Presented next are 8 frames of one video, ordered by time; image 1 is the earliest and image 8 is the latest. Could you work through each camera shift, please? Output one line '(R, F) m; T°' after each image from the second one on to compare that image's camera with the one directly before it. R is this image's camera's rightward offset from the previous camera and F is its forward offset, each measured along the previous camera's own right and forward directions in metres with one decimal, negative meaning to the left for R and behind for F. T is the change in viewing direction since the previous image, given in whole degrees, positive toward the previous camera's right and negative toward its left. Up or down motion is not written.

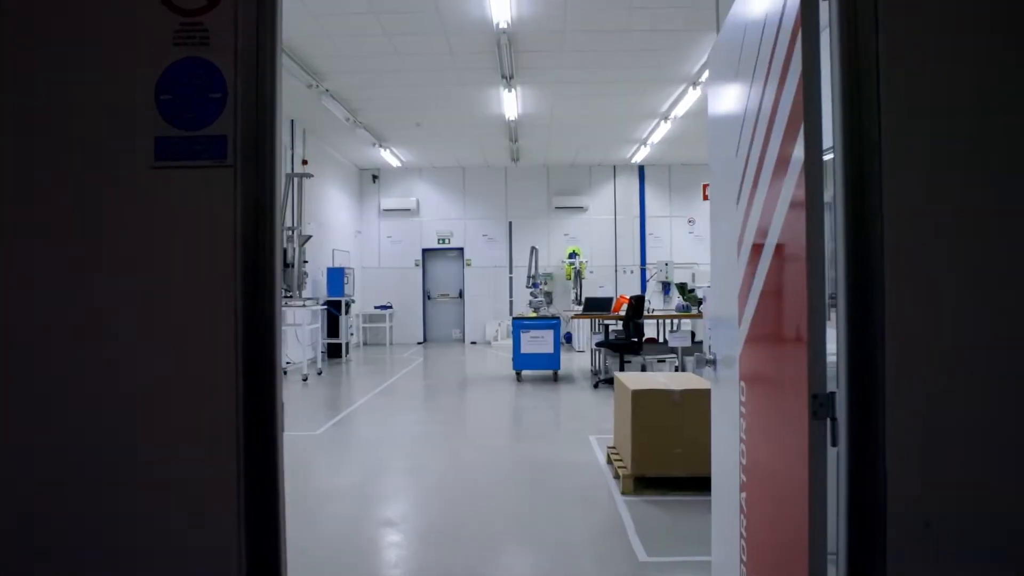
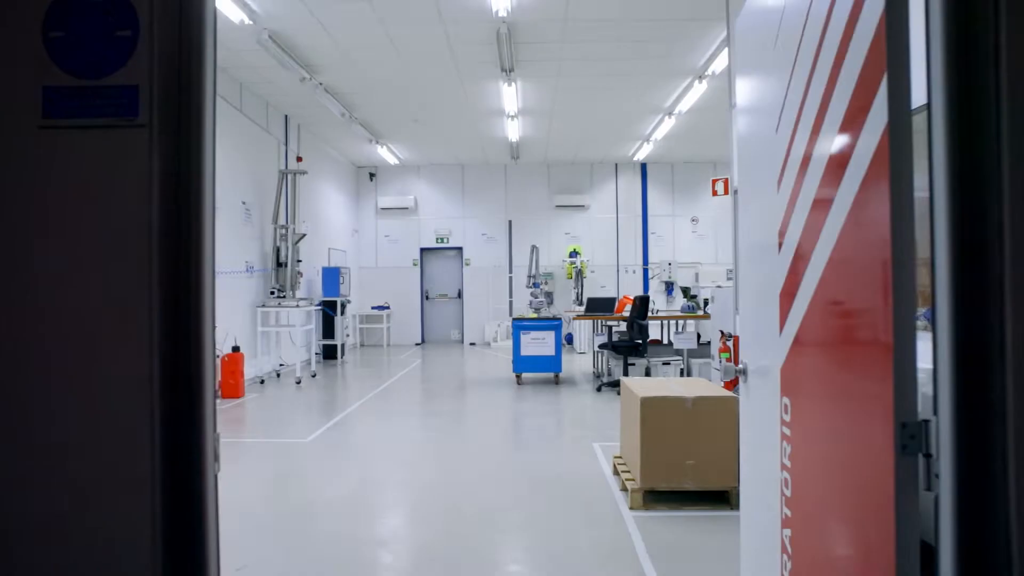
(0.0, +0.2) m; 0°
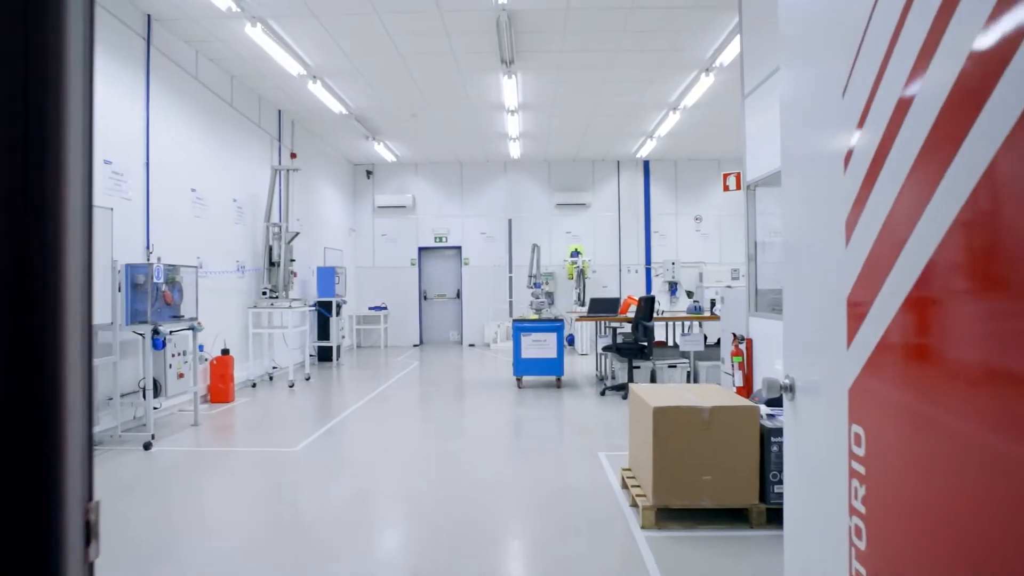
(0.0, +0.2) m; 0°
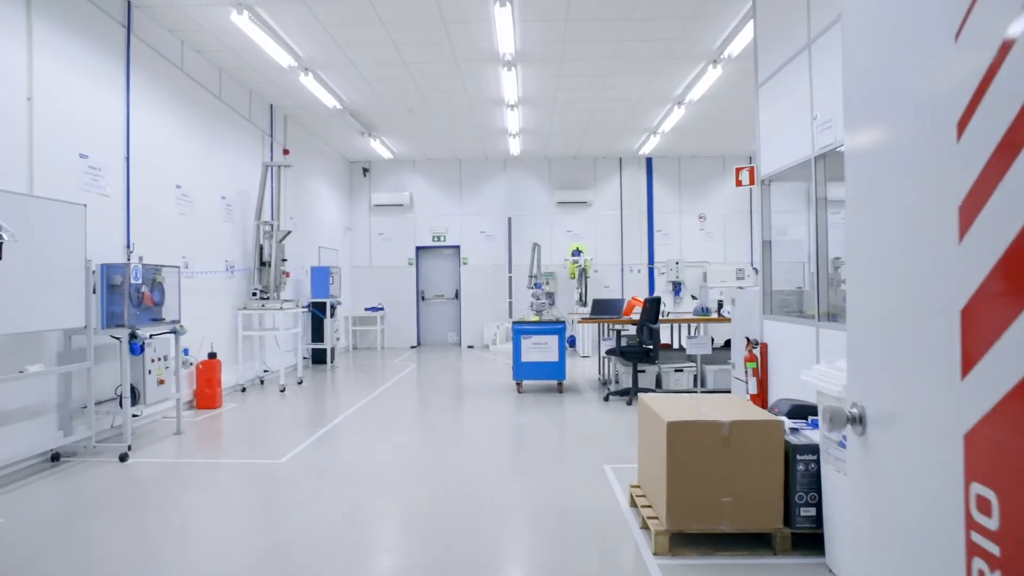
(0.0, +0.2) m; 0°
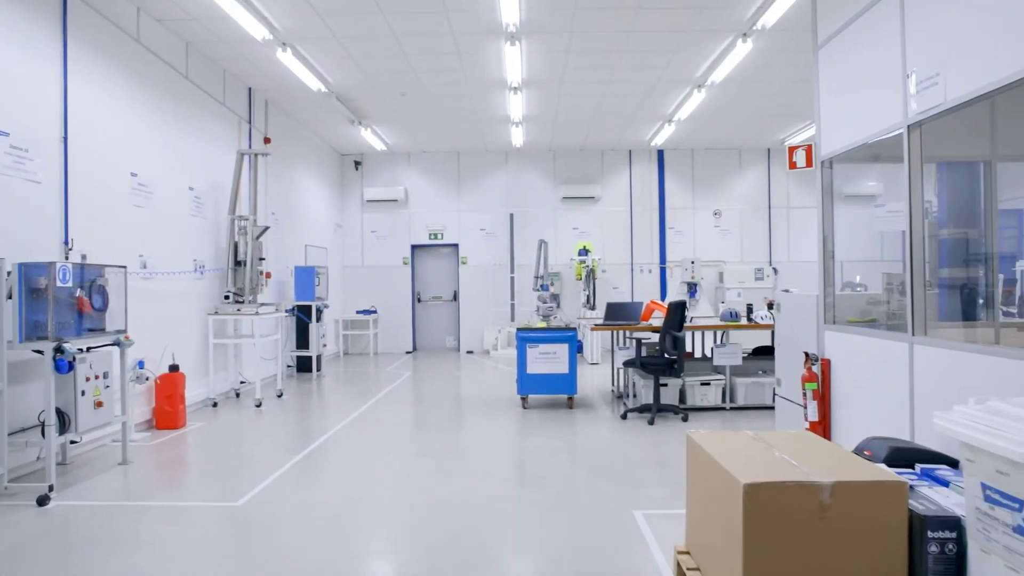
(0.0, +0.7) m; 0°
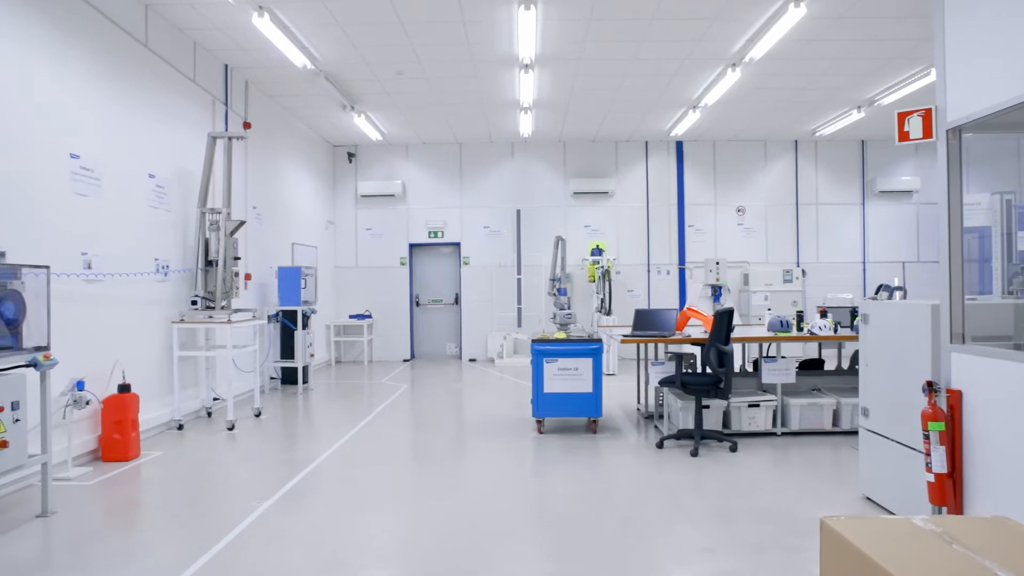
(-0.1, +0.8) m; 0°
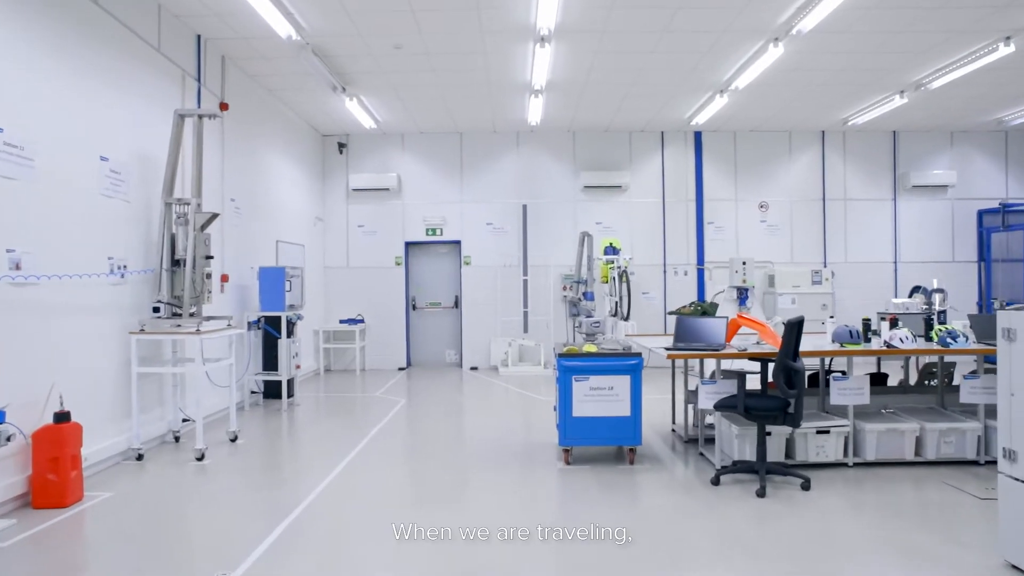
(-0.2, +0.7) m; +1°
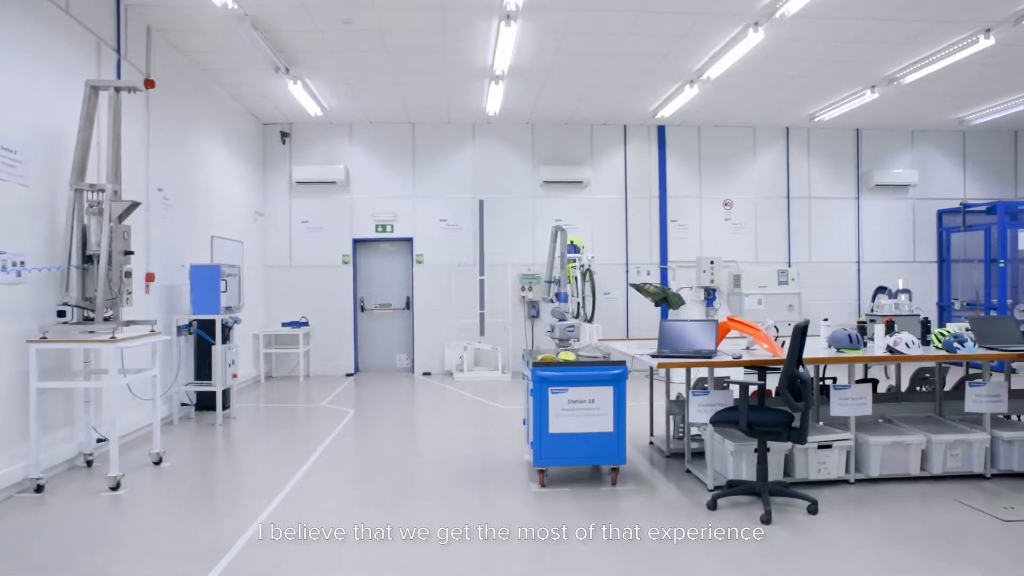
(-0.1, +0.5) m; +4°
